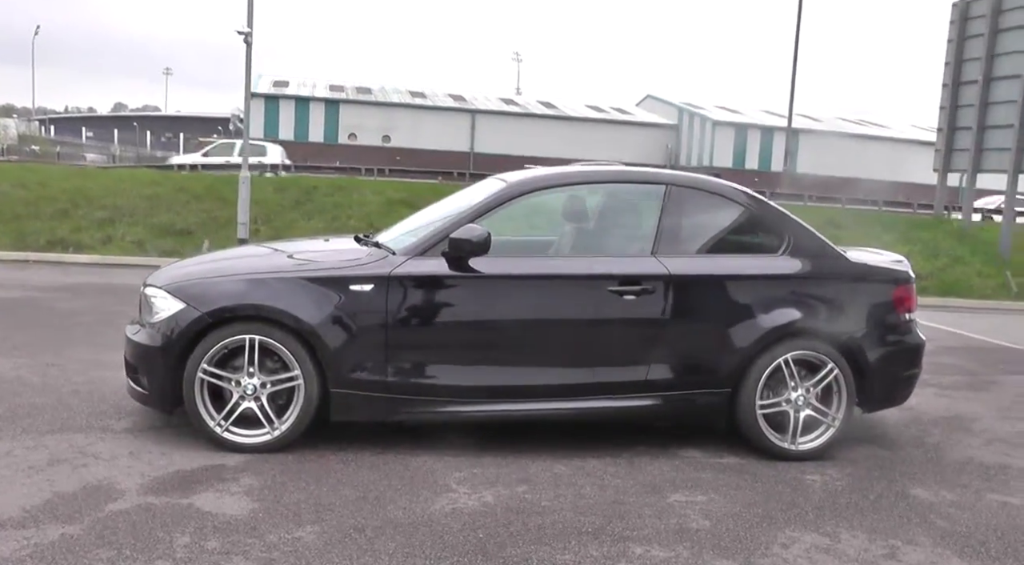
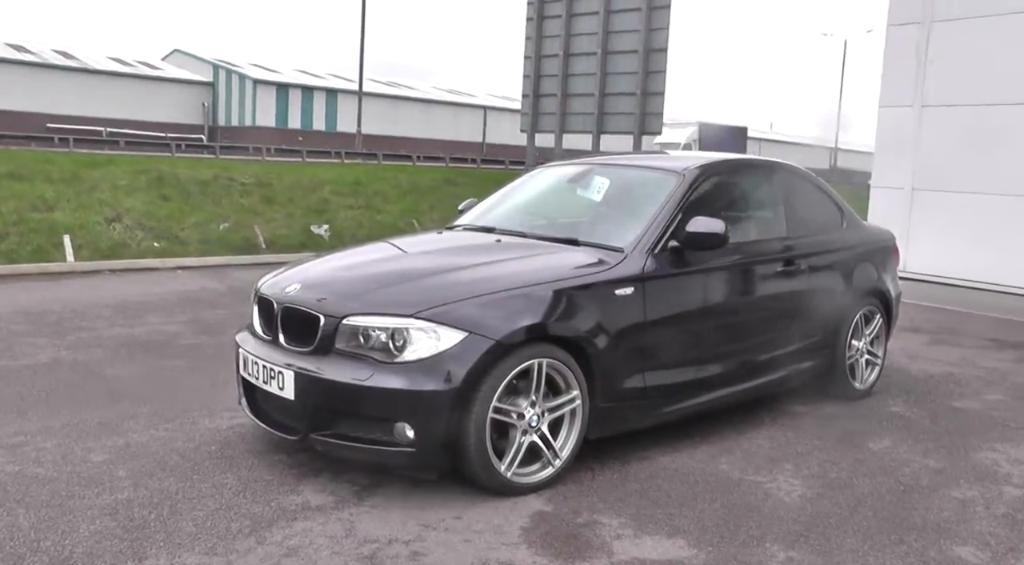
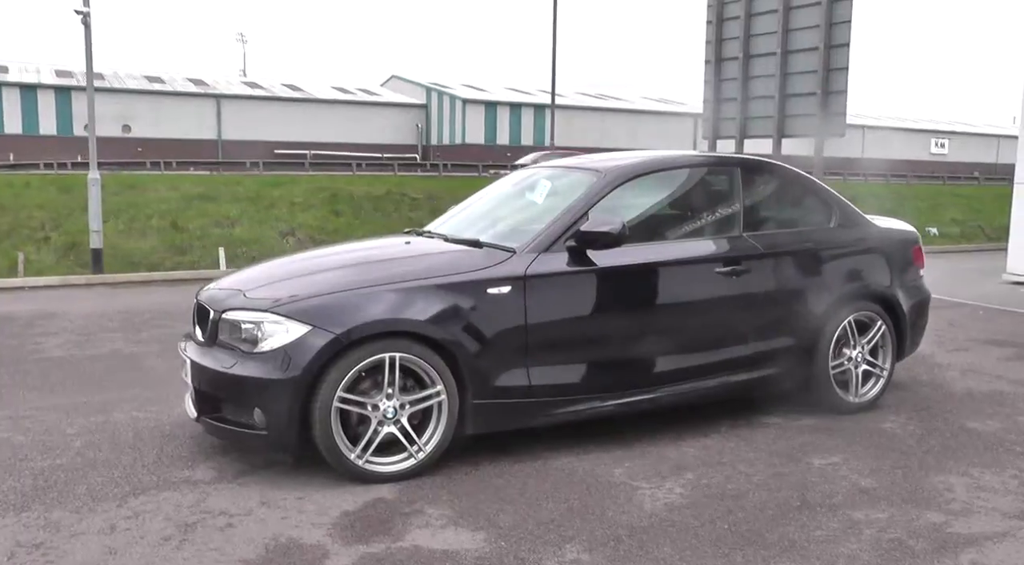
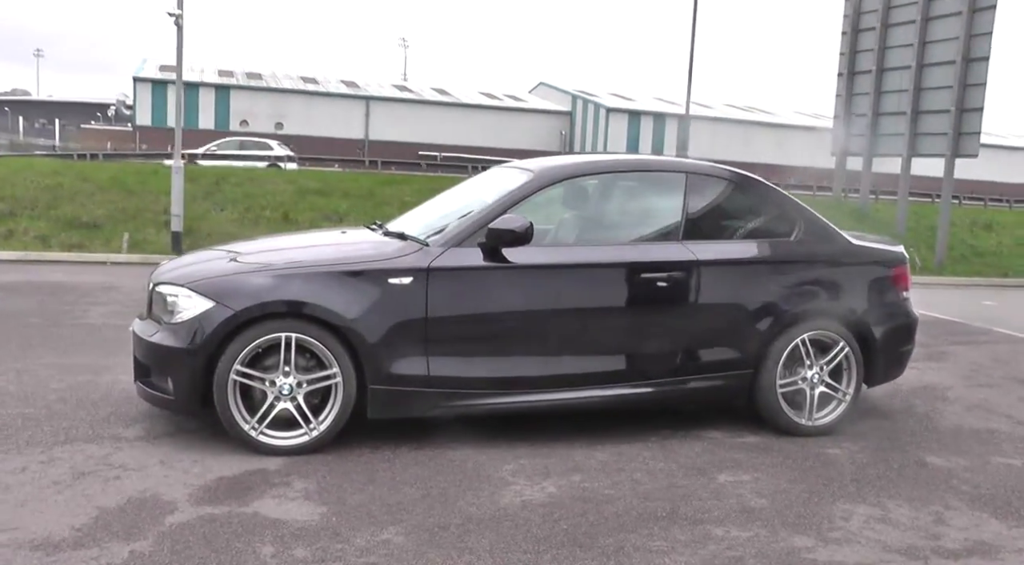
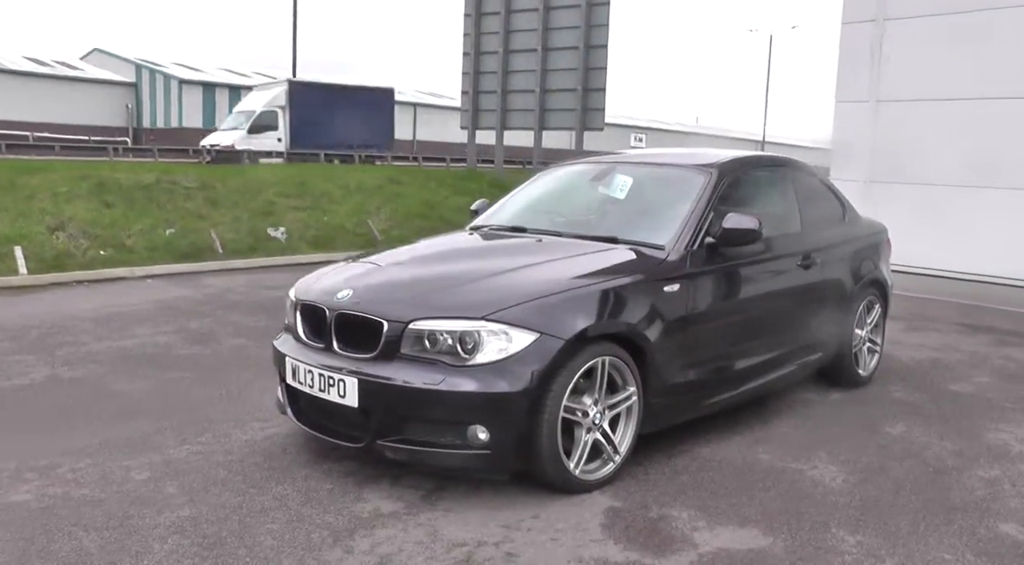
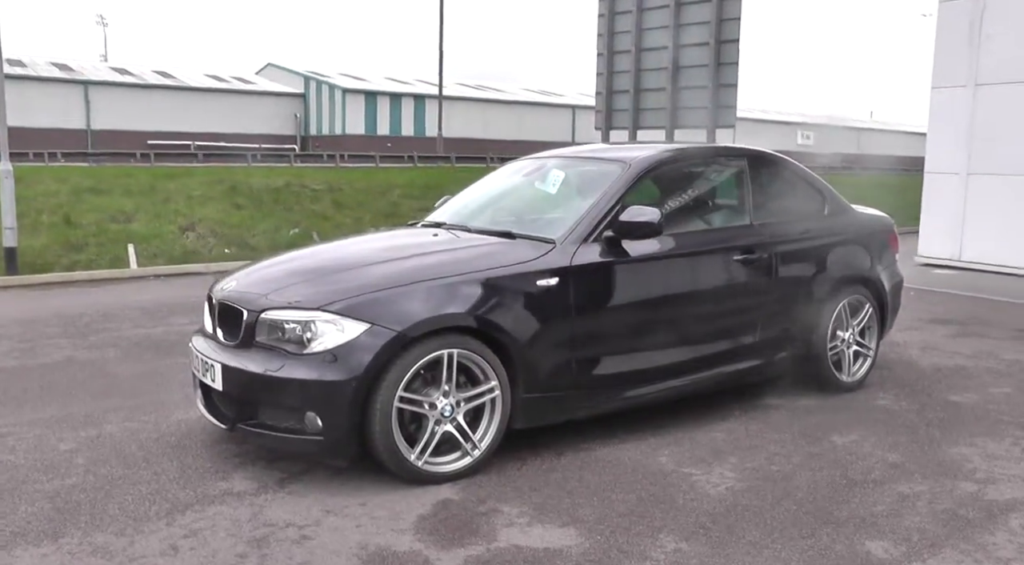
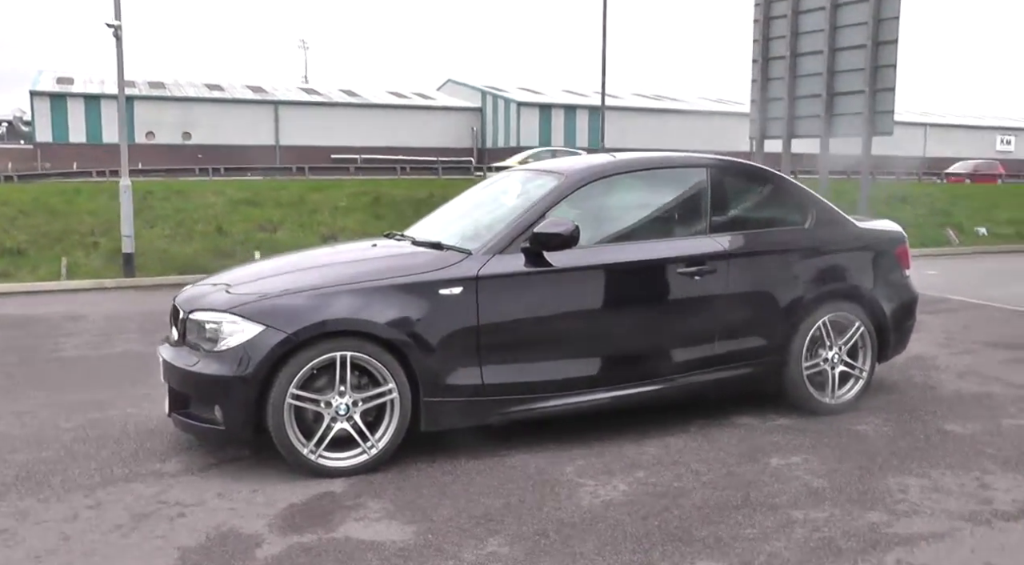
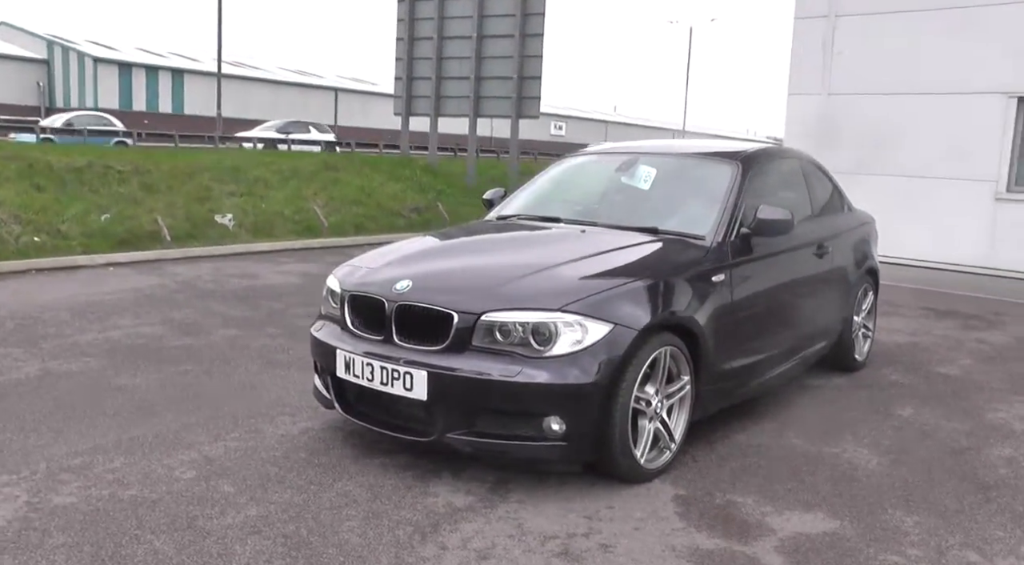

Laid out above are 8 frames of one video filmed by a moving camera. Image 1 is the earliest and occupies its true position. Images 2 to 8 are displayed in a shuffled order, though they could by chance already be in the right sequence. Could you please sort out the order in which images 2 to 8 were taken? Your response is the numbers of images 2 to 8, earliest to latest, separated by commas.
4, 7, 3, 6, 2, 5, 8
